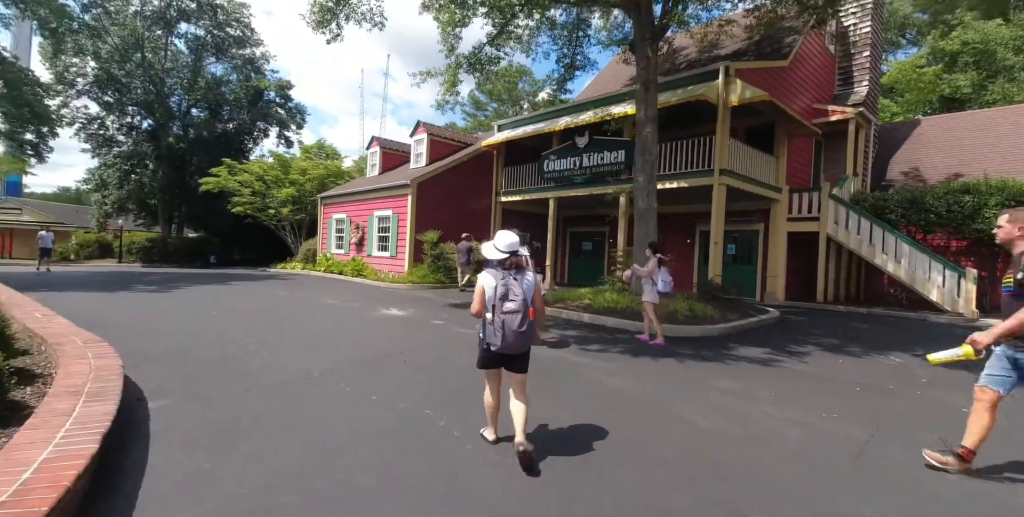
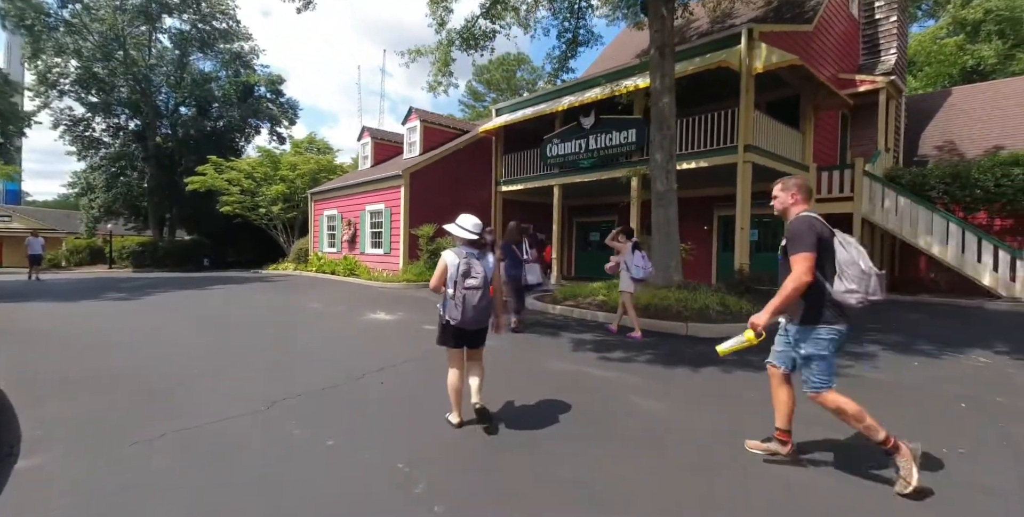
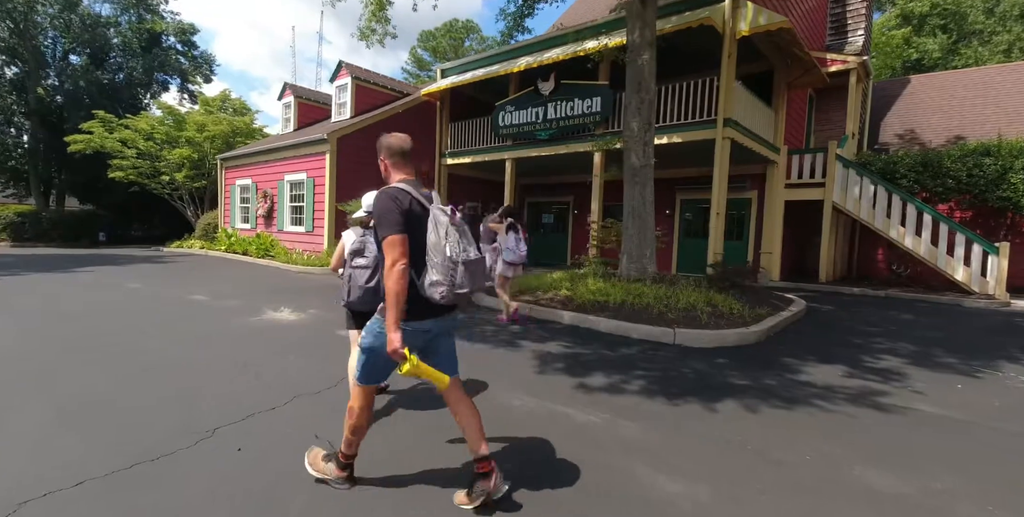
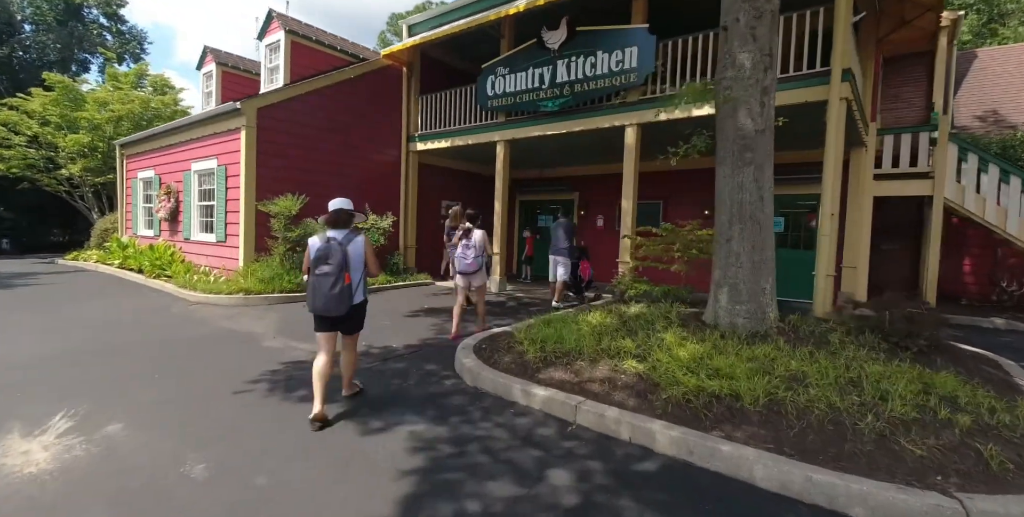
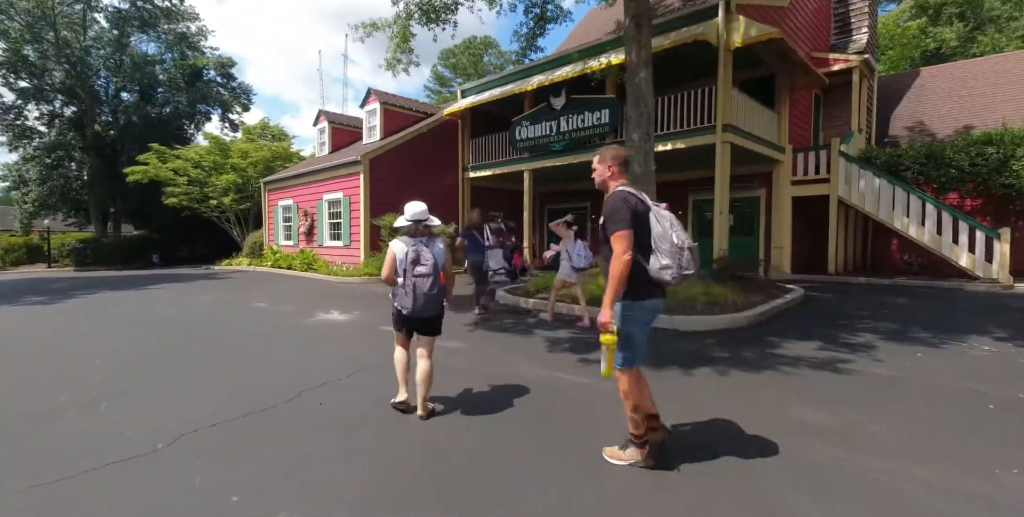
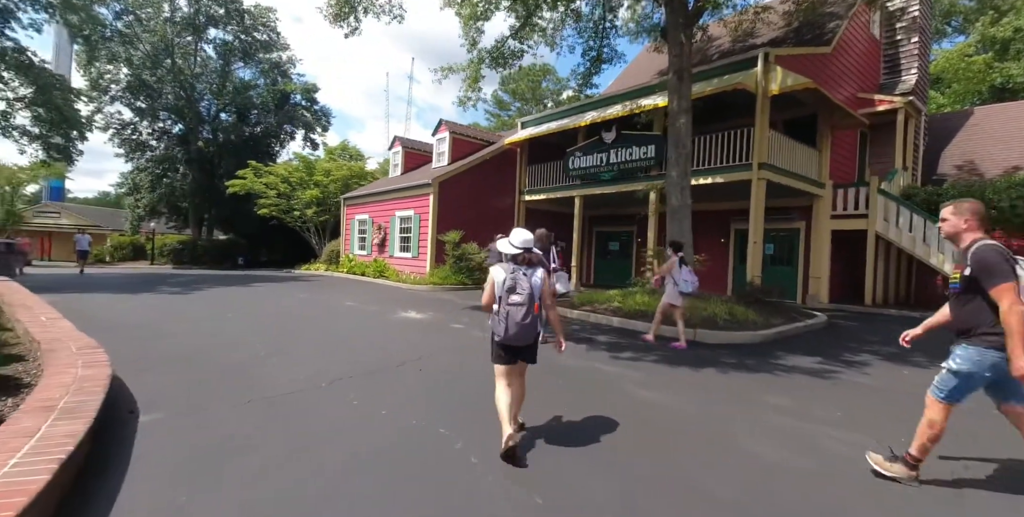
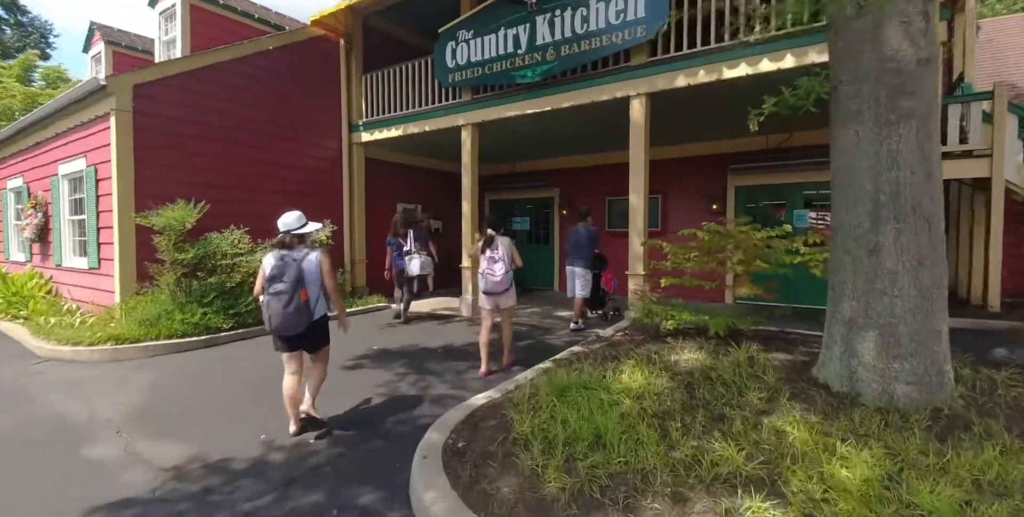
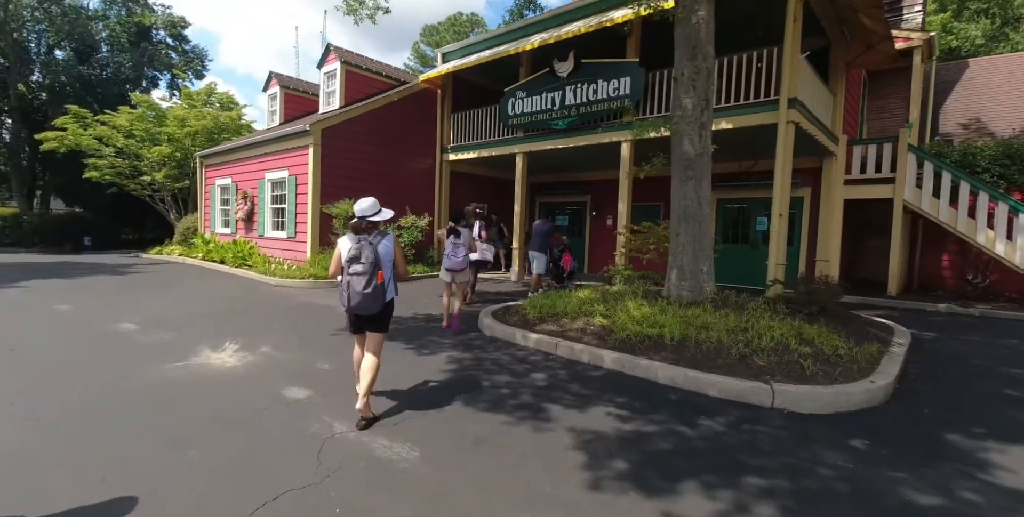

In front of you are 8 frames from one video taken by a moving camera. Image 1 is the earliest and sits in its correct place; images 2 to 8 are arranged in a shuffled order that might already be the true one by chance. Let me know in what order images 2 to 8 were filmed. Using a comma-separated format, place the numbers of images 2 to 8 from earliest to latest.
6, 2, 5, 3, 8, 4, 7
